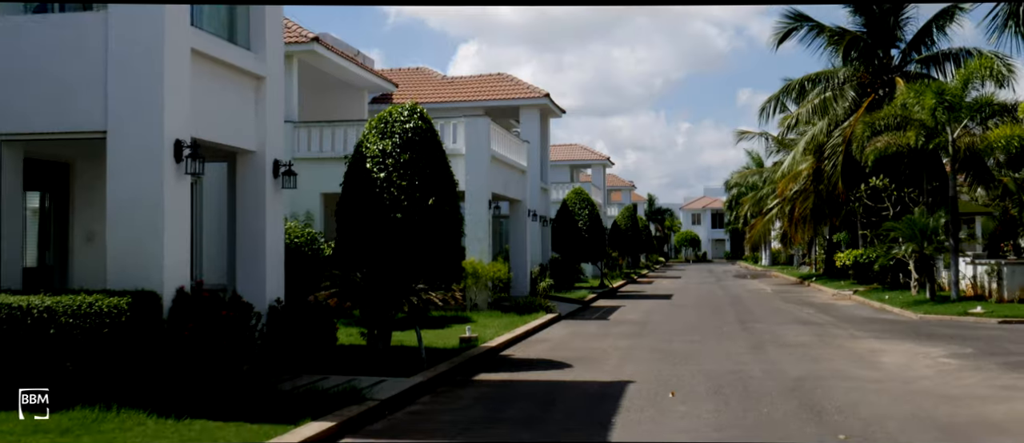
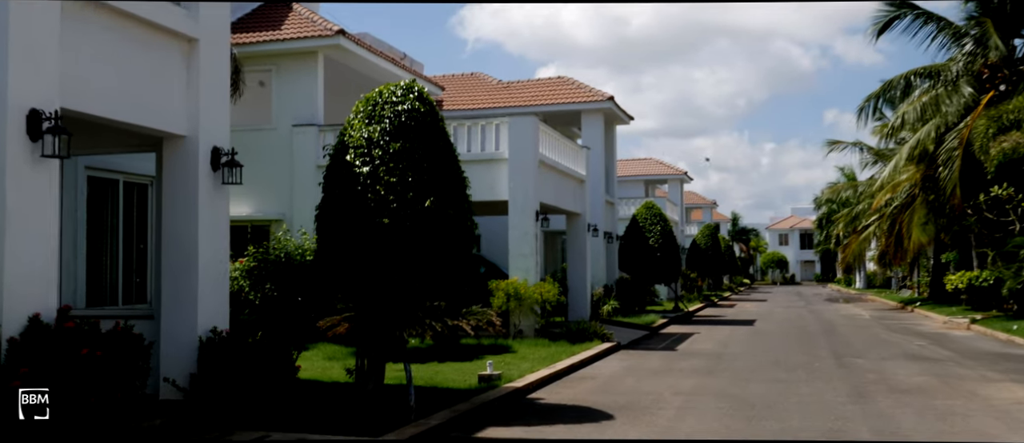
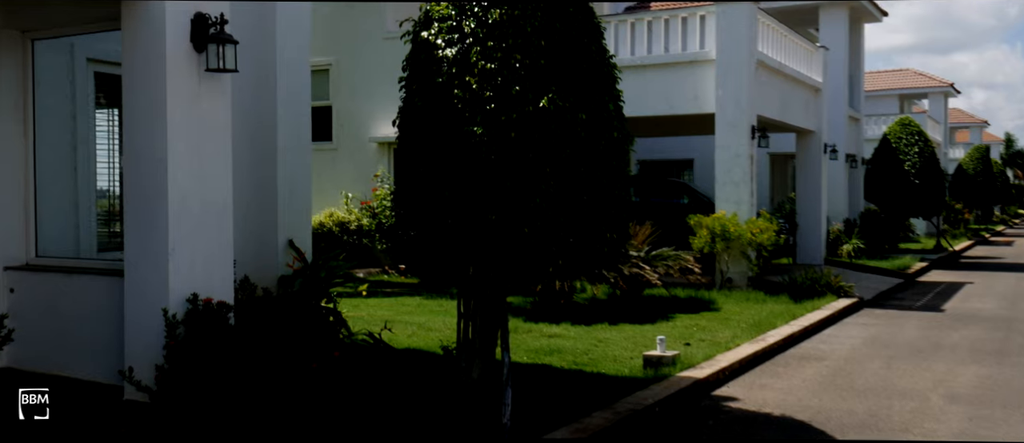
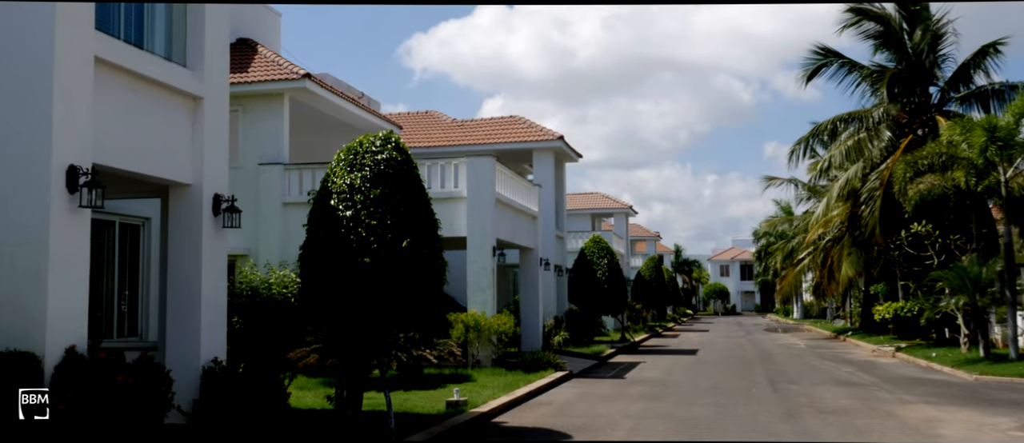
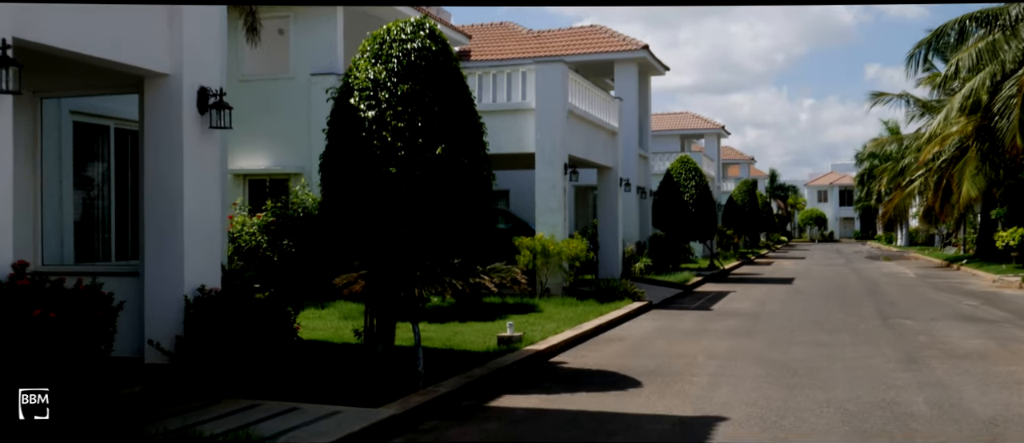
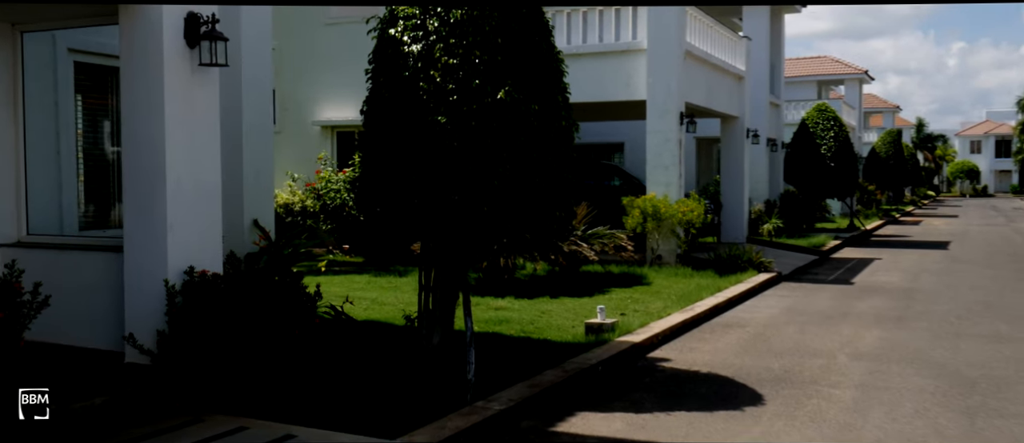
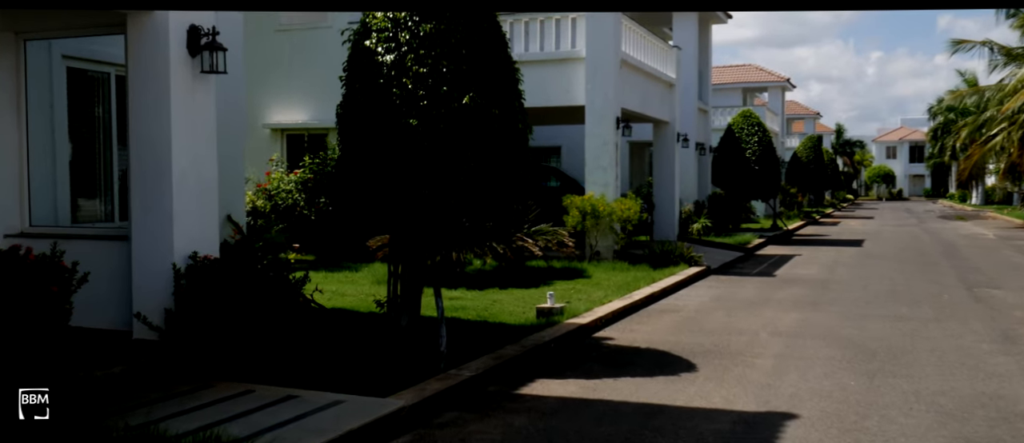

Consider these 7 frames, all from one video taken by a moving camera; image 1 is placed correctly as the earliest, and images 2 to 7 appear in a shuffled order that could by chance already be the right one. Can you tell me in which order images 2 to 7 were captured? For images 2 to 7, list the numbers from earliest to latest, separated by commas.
4, 2, 5, 7, 6, 3
